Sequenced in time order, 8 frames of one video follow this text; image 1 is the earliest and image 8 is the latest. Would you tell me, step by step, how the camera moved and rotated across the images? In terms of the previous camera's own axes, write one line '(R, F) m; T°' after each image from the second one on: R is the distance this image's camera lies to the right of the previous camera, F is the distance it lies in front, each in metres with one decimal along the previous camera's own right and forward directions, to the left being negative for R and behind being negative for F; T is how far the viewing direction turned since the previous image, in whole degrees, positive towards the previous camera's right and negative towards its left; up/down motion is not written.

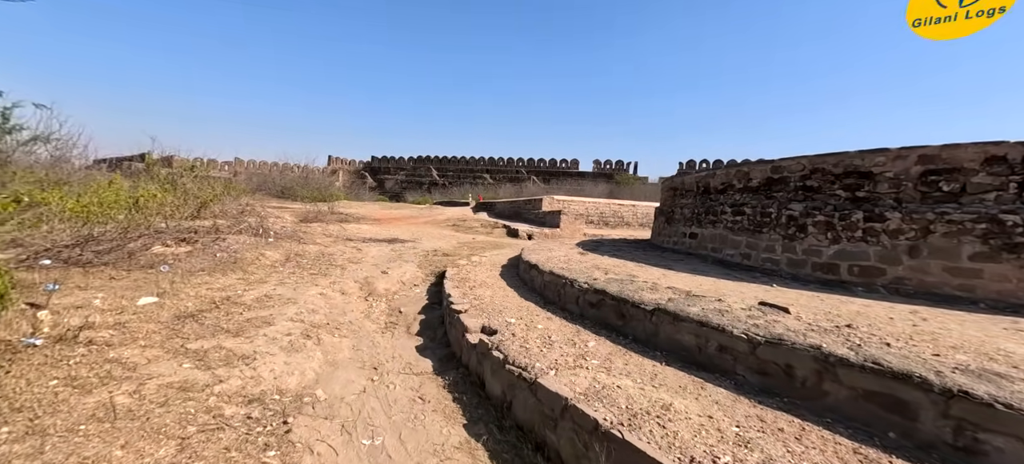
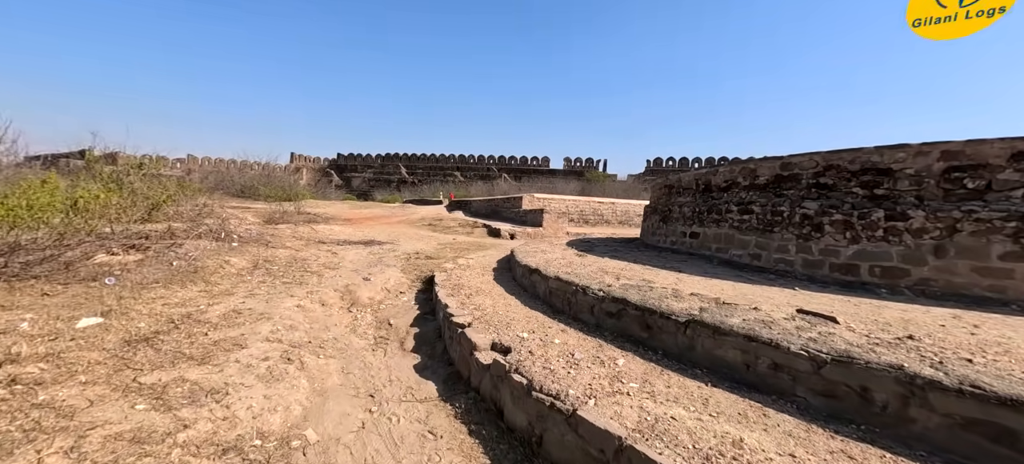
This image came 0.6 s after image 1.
(-0.3, +0.3) m; +4°
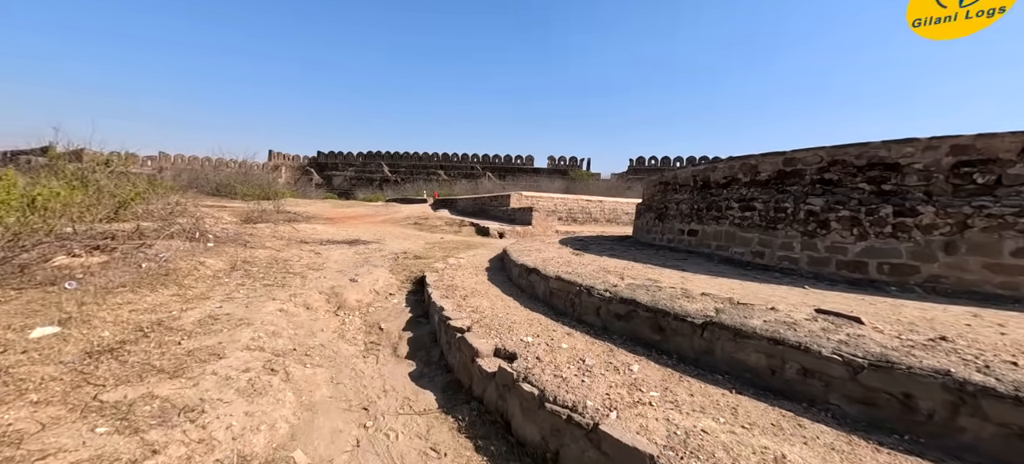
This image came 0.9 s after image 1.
(-0.1, +0.2) m; +2°
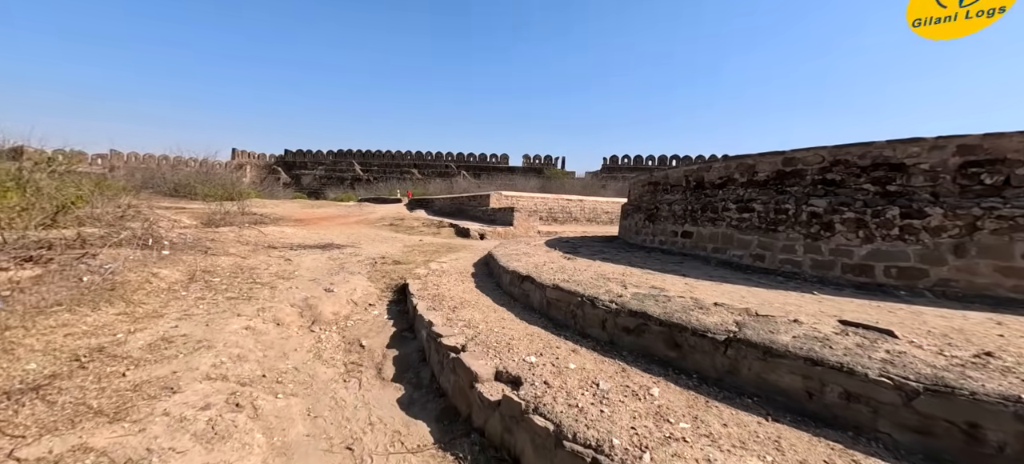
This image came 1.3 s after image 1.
(-0.1, +0.3) m; +4°
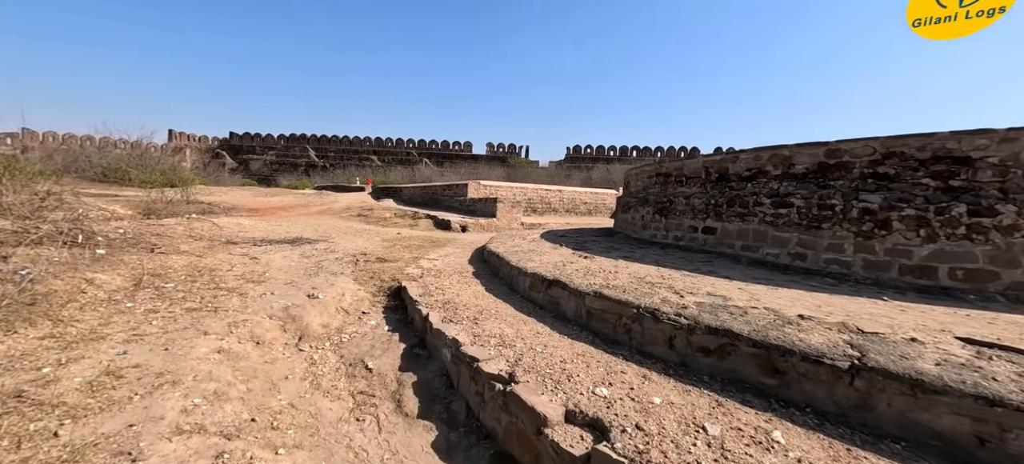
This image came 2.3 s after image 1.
(-0.5, +0.5) m; +5°
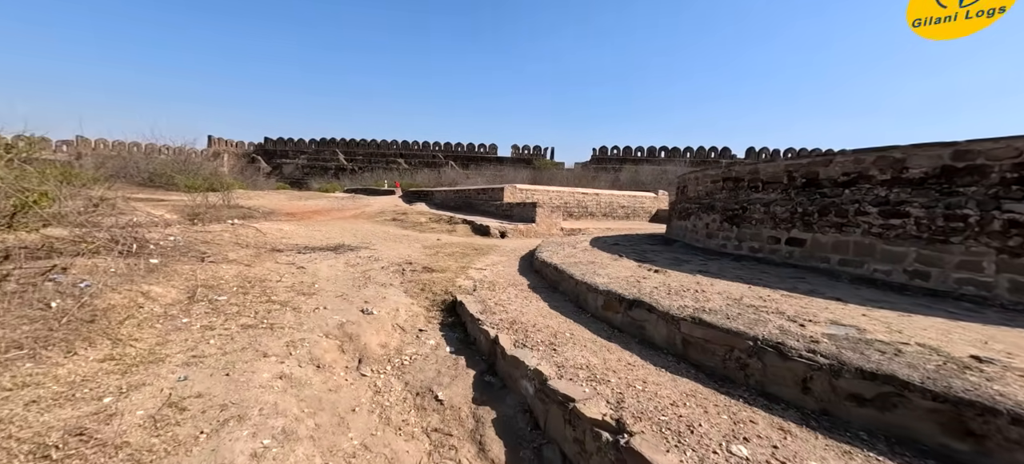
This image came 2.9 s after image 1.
(-0.4, +0.3) m; -3°
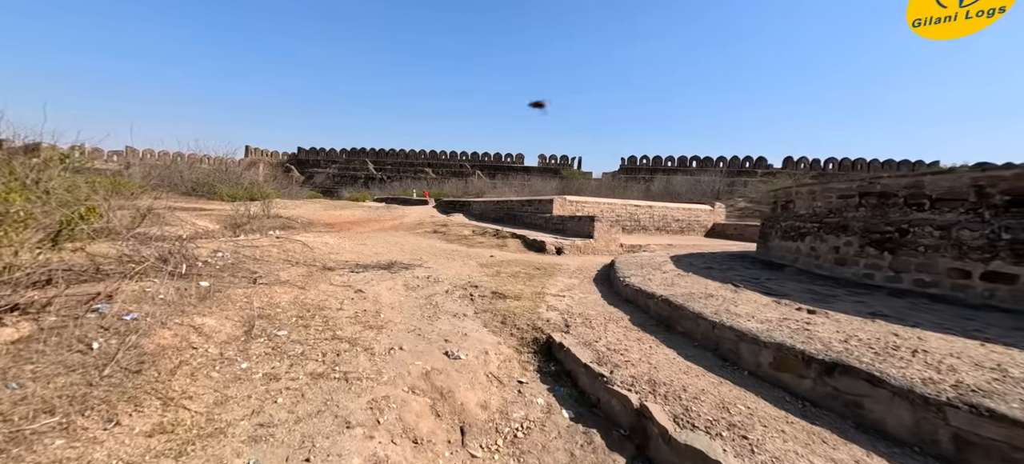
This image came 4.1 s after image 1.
(-0.8, +0.6) m; -3°
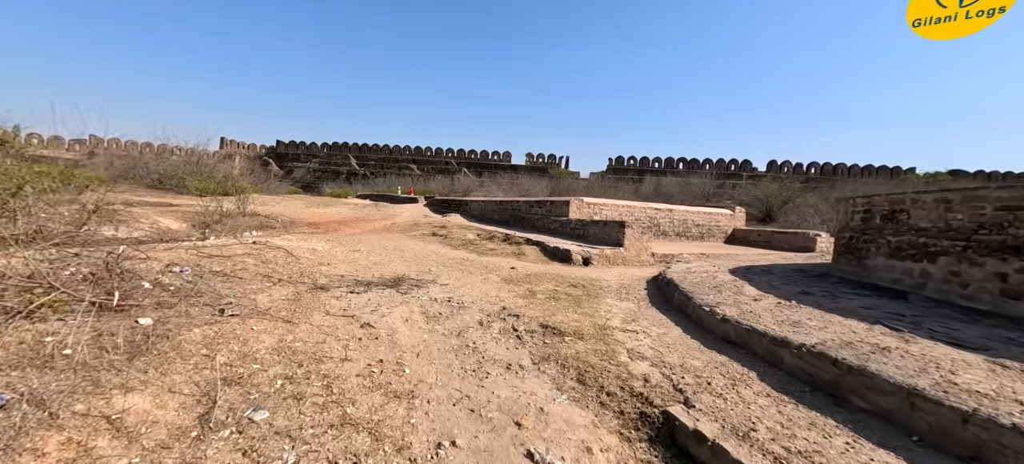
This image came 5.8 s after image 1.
(-0.7, +1.2) m; +3°
